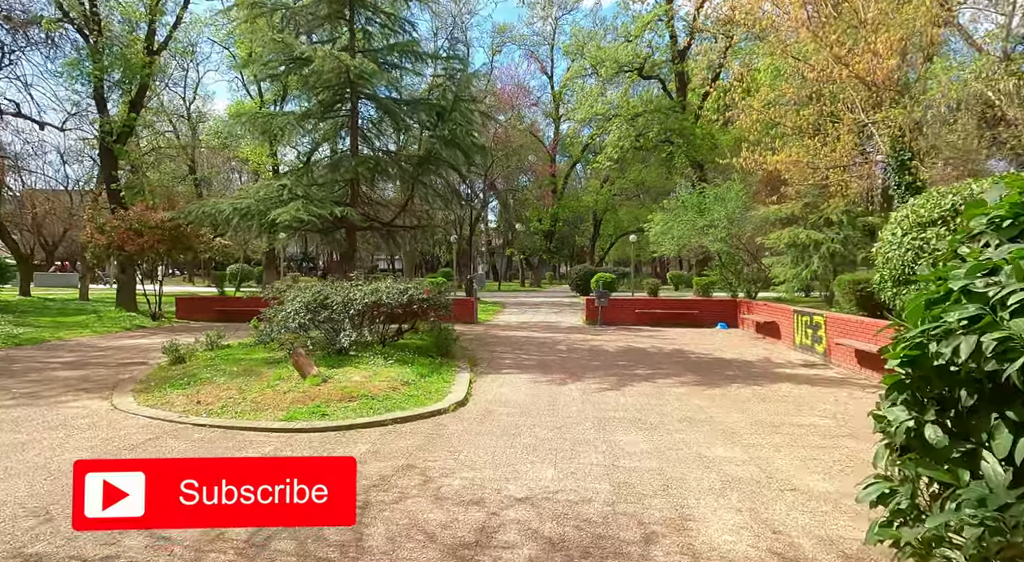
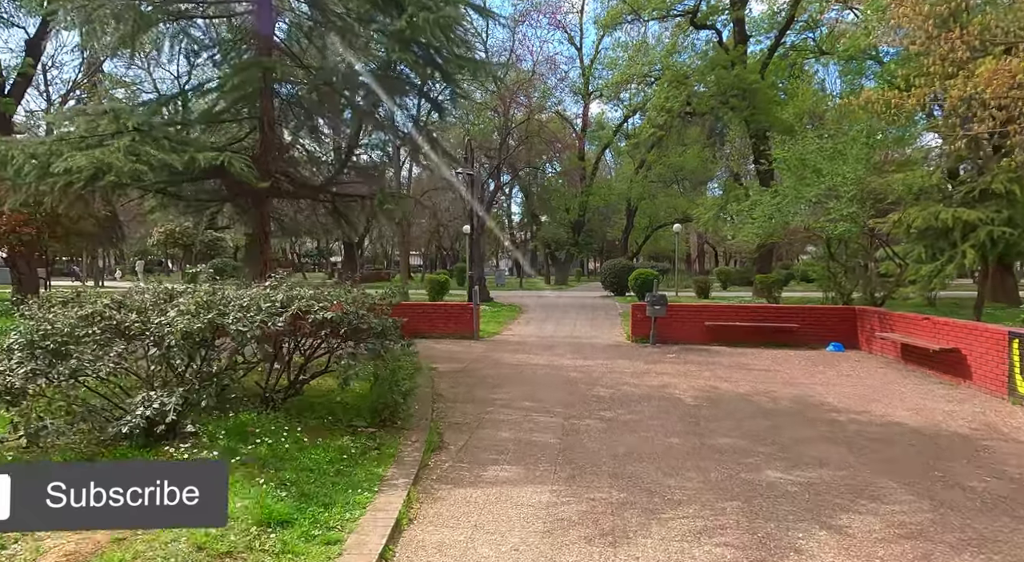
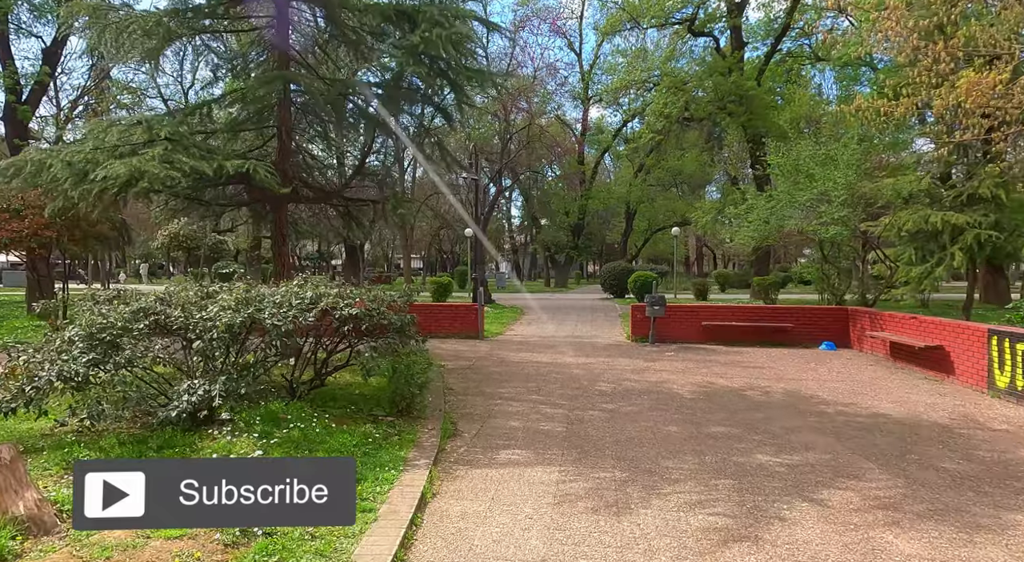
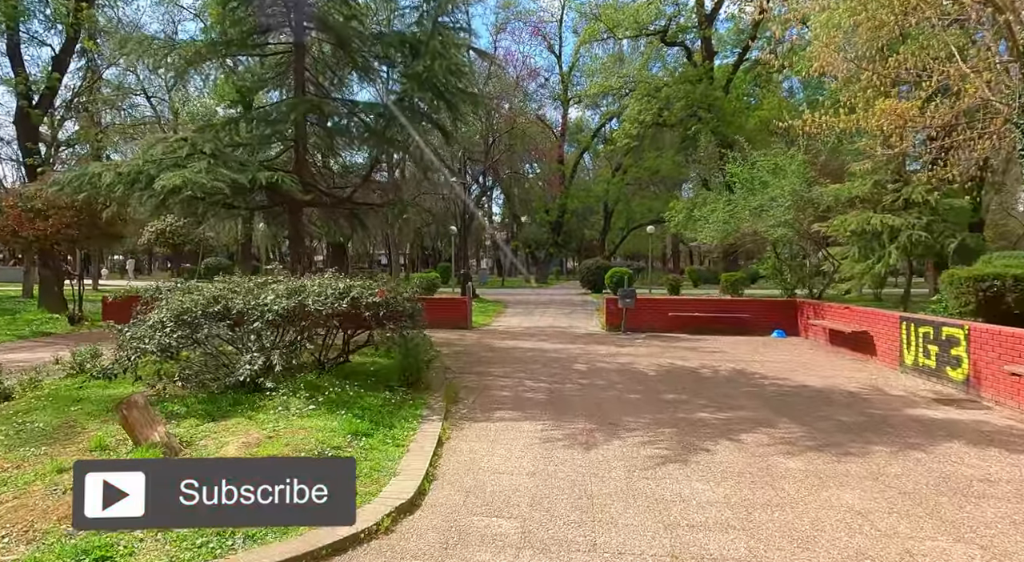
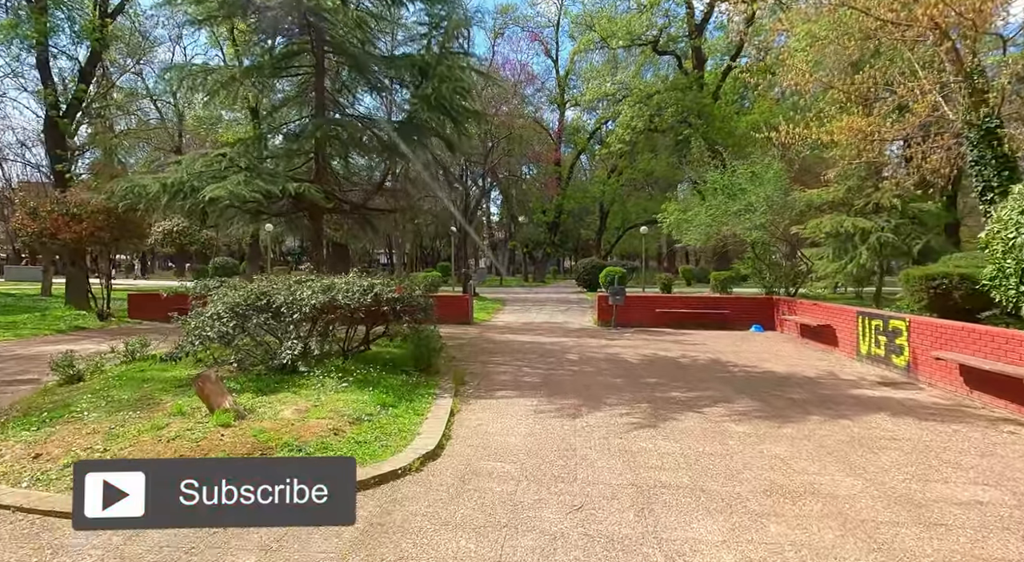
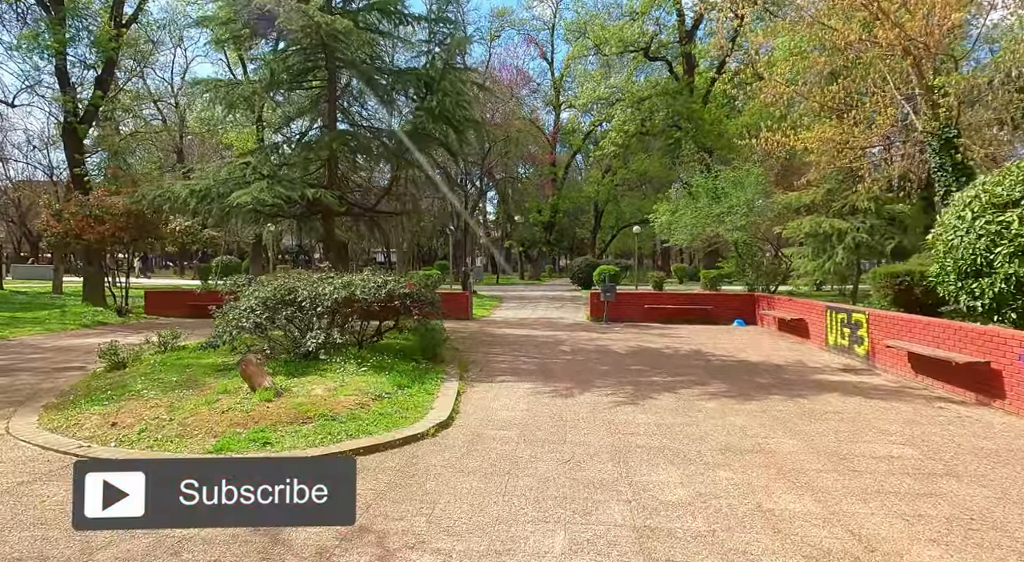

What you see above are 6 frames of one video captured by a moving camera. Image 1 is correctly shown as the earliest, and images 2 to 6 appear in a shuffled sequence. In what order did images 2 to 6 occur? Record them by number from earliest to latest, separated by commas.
6, 5, 4, 3, 2
